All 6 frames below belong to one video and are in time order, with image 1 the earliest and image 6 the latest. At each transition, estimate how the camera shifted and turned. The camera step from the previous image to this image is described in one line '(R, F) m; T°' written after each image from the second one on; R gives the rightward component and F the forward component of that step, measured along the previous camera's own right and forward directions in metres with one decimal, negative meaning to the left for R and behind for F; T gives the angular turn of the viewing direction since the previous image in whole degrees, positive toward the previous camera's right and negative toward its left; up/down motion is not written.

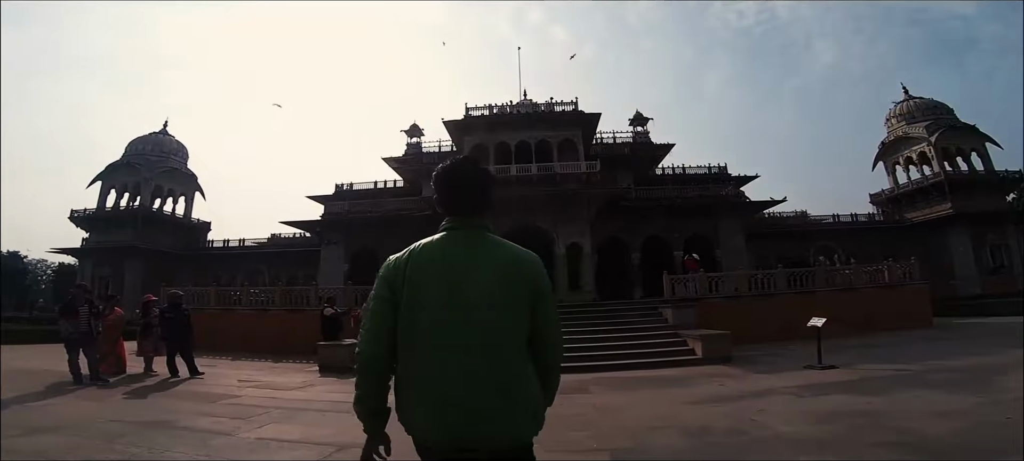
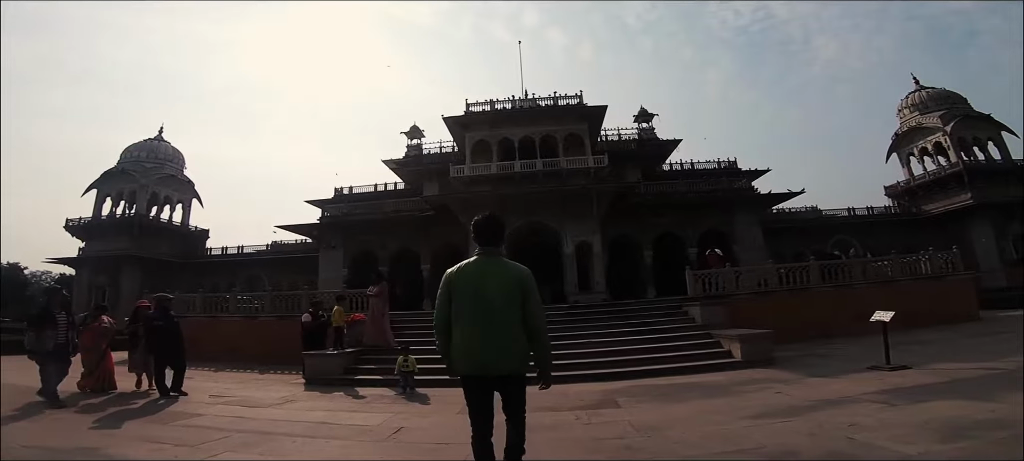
(-0.1, +1.2) m; 0°
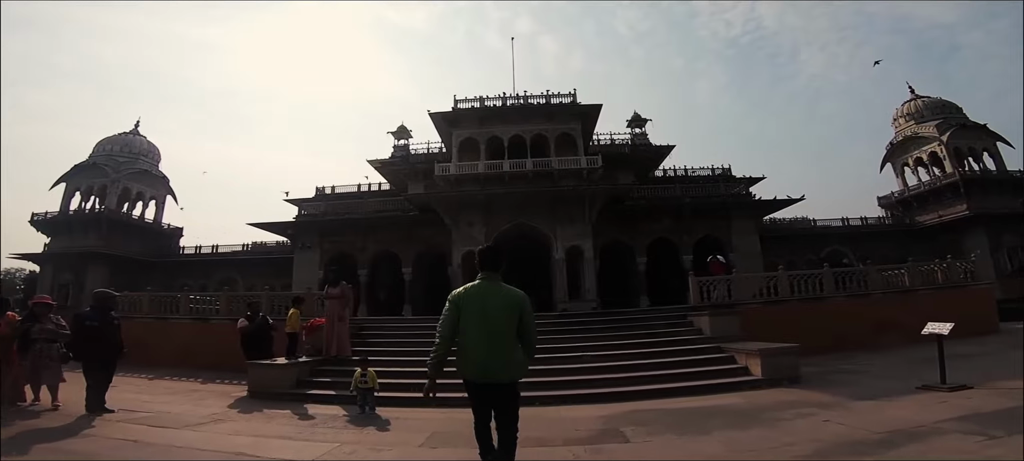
(+0.1, +1.4) m; +1°
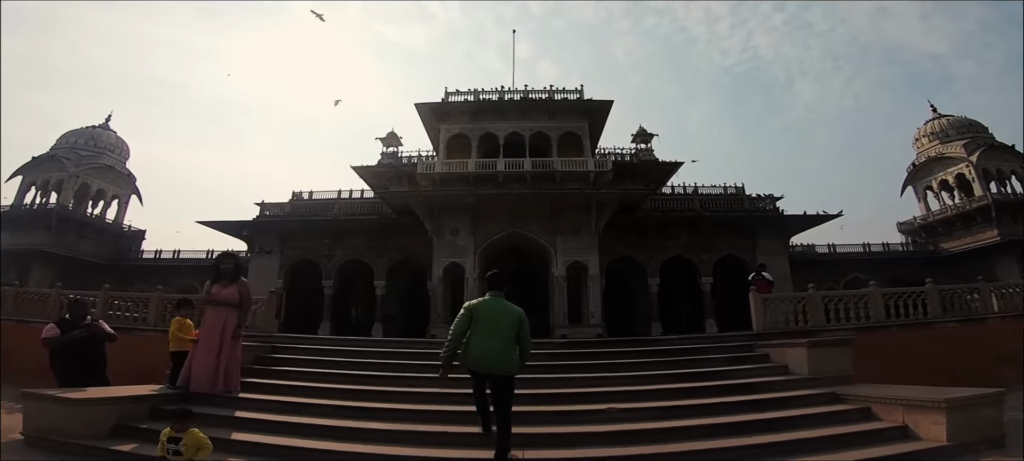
(0.0, +3.5) m; +1°
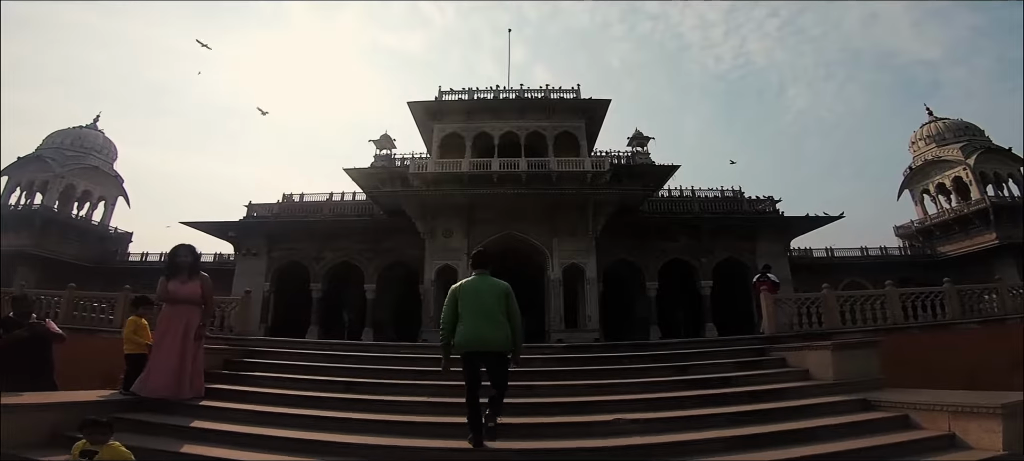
(0.0, +0.6) m; +1°
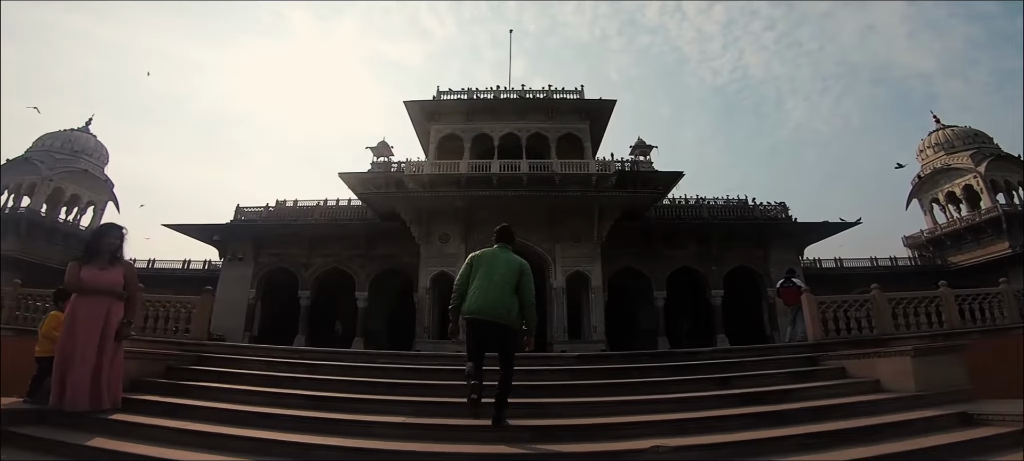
(-0.1, +1.1) m; 0°
